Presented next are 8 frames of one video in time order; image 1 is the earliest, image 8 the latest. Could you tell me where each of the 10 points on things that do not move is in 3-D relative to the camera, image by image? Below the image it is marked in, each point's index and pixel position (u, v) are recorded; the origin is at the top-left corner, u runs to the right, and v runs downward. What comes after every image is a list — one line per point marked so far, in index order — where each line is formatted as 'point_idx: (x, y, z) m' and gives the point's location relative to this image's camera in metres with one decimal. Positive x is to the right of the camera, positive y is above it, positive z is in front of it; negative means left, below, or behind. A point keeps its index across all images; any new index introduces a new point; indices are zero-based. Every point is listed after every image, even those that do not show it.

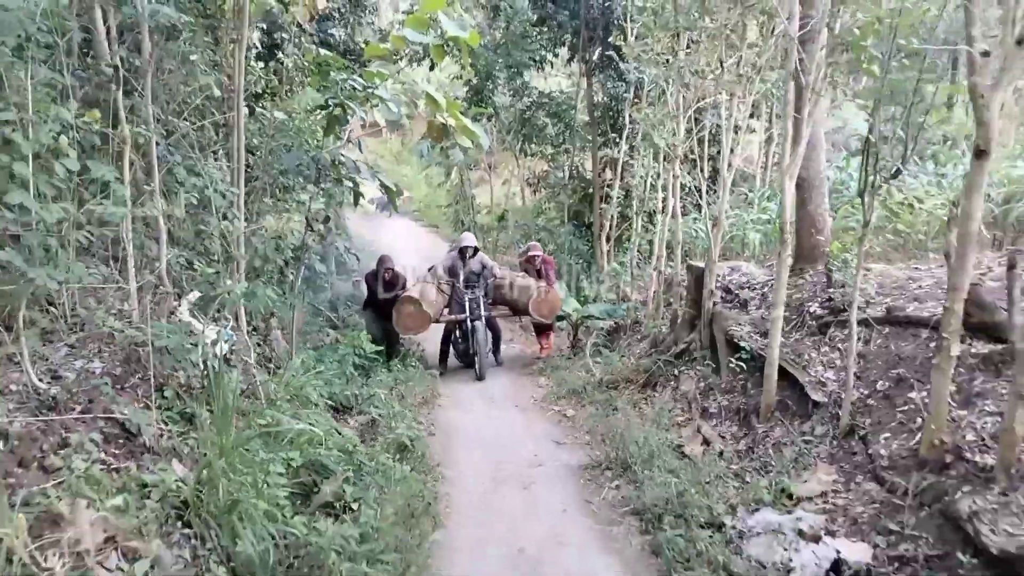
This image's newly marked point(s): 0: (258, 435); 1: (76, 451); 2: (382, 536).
0: (-1.0, -0.6, +3.4) m
1: (-1.4, -0.5, +2.7) m
2: (-0.4, -0.8, +2.9) m
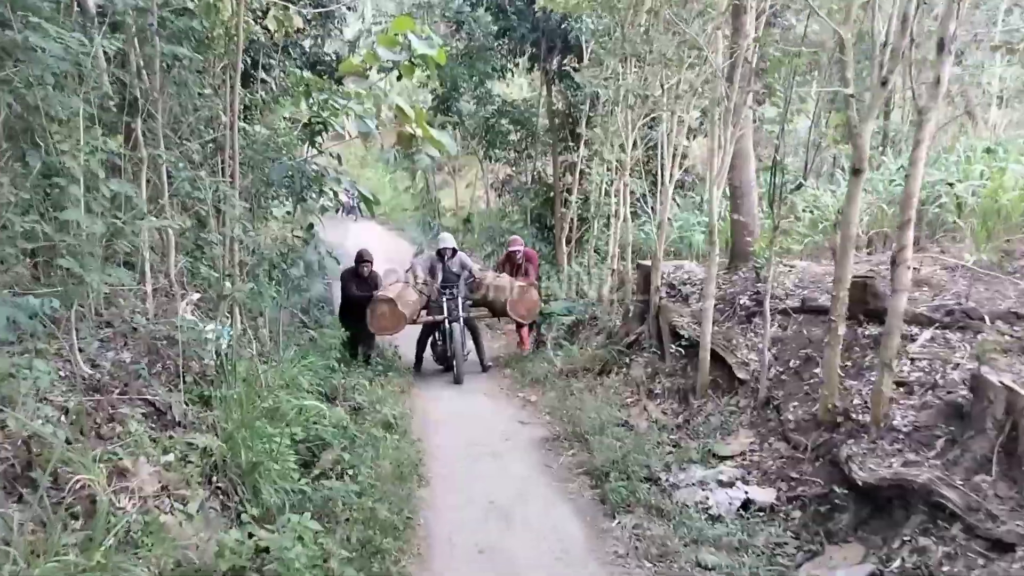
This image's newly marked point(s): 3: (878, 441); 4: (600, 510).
0: (-1.1, -0.6, +4.0) m
1: (-1.5, -0.5, +3.2) m
2: (-0.5, -0.8, +3.5) m
3: (+1.4, -0.6, +3.2) m
4: (+0.4, -0.9, +3.6) m
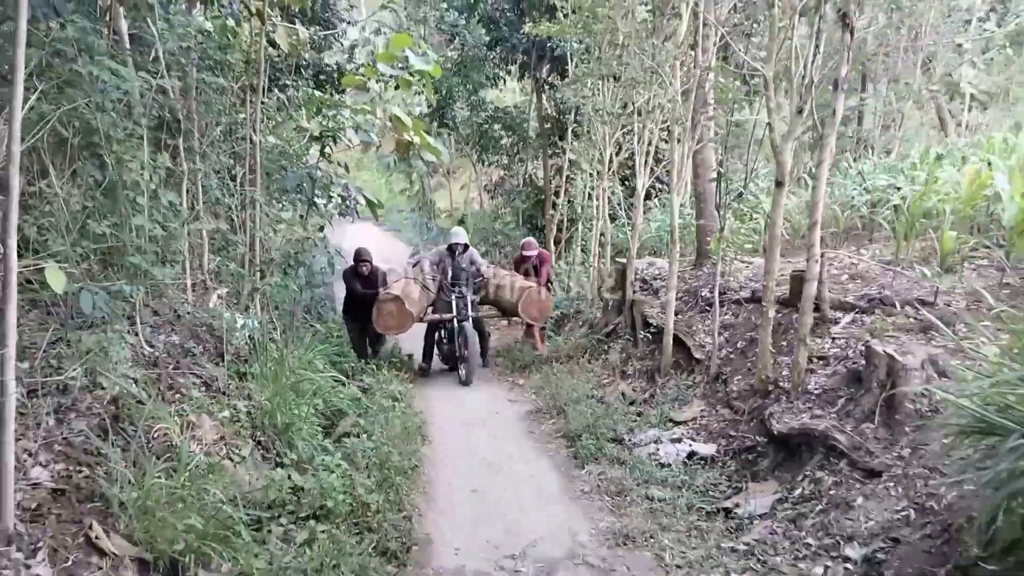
0: (-1.2, -0.5, +4.7) m
1: (-1.5, -0.5, +4.0) m
2: (-0.6, -0.8, +4.3) m
3: (+1.3, -0.5, +4.0) m
4: (+0.3, -0.9, +4.3) m
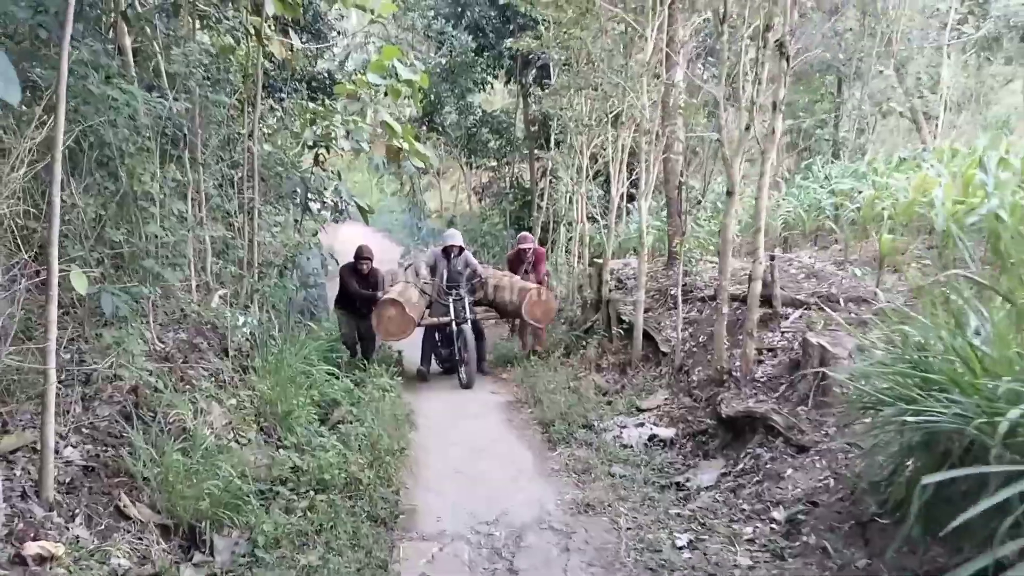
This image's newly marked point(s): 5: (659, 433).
0: (-1.3, -0.5, +5.1) m
1: (-1.6, -0.5, +4.4) m
2: (-0.7, -0.8, +4.7) m
3: (+1.2, -0.5, +4.4) m
4: (+0.2, -0.9, +4.8) m
5: (+0.8, -0.8, +4.7) m
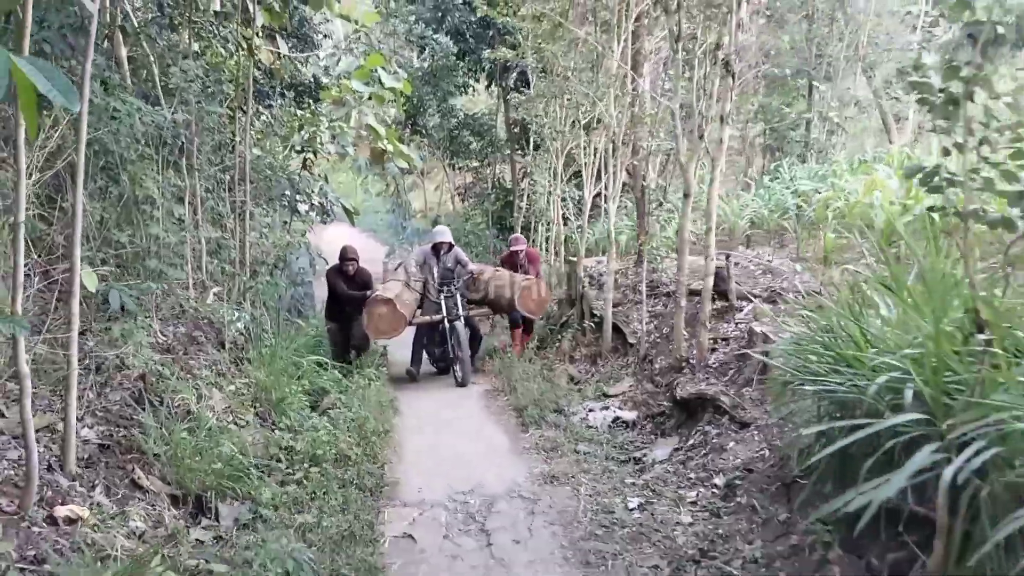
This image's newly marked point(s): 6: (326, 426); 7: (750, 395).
0: (-1.5, -0.5, +5.5) m
1: (-1.8, -0.5, +4.8) m
2: (-0.9, -0.7, +5.1) m
3: (+1.1, -0.5, +4.9) m
4: (0.0, -0.8, +5.2) m
5: (+0.7, -0.7, +5.1) m
6: (-1.0, -0.8, +4.8) m
7: (+1.2, -0.5, +4.3) m
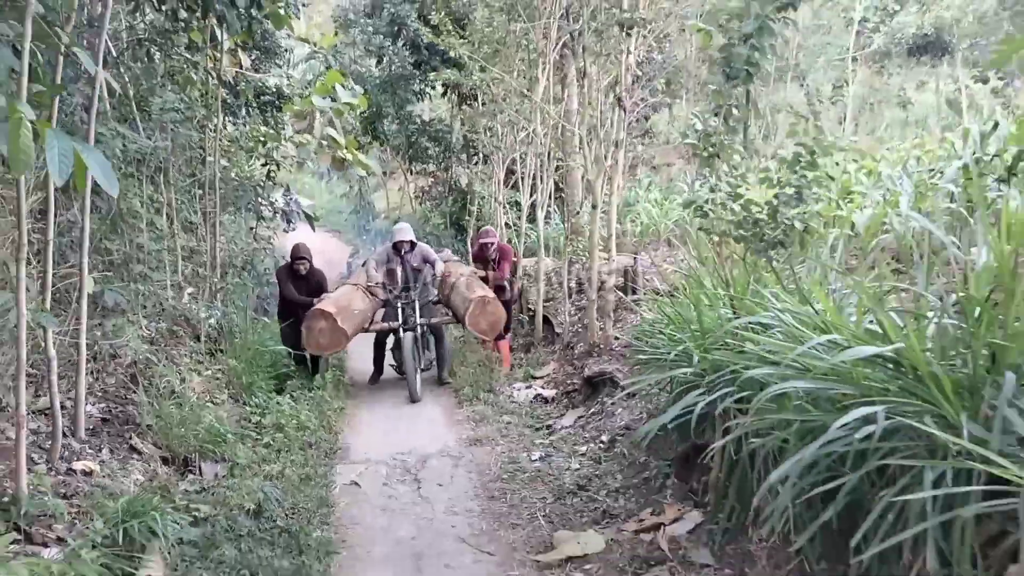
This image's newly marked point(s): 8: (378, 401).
0: (-1.9, -0.5, +6.4) m
1: (-2.2, -0.5, +5.7) m
2: (-1.3, -0.7, +6.0) m
3: (+0.6, -0.5, +5.8) m
4: (-0.4, -0.8, +6.1) m
5: (+0.2, -0.7, +6.0) m
6: (-1.4, -0.8, +5.6) m
7: (+0.8, -0.5, +5.2) m
8: (-1.0, -0.8, +6.5) m
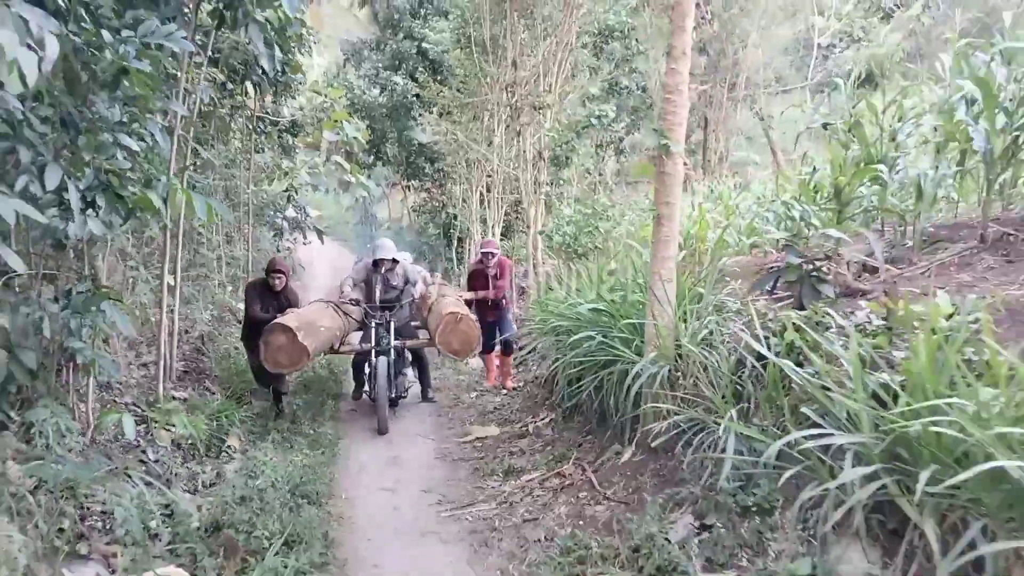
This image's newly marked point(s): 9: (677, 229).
0: (-2.3, -0.5, +8.7) m
1: (-2.6, -0.4, +8.0) m
2: (-1.7, -0.7, +8.3) m
3: (+0.2, -0.4, +8.1) m
4: (-0.8, -0.8, +8.4) m
5: (-0.2, -0.7, +8.3) m
6: (-1.9, -0.7, +7.9) m
7: (+0.3, -0.5, +7.5) m
8: (-1.4, -0.8, +8.8) m
9: (+0.8, +0.3, +4.0) m
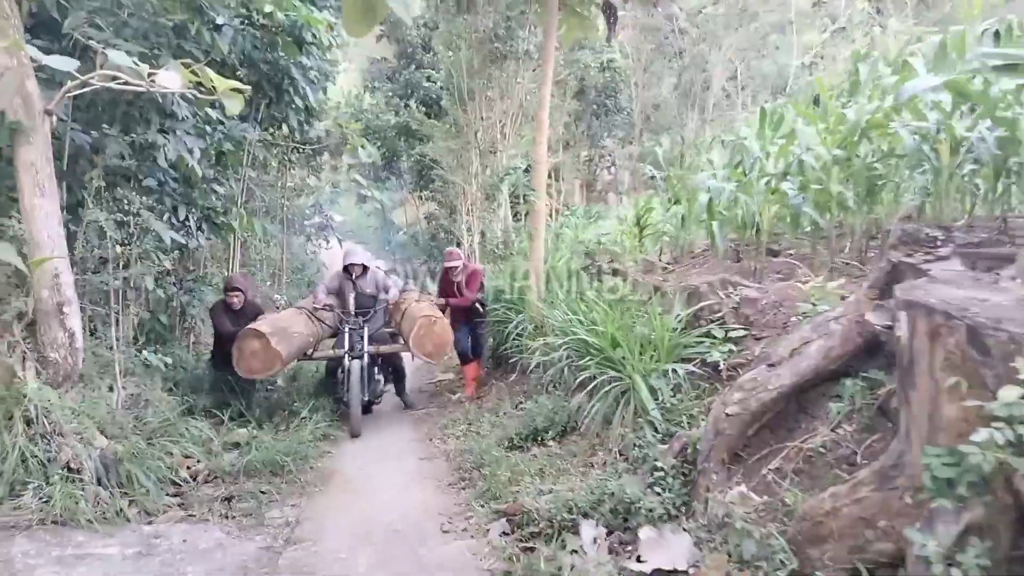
0: (-2.7, -0.4, +11.5) m
1: (-3.0, -0.4, +10.8) m
2: (-2.1, -0.6, +11.1) m
3: (-0.2, -0.4, +10.9) m
4: (-1.2, -0.7, +11.2) m
5: (-0.6, -0.6, +11.1) m
6: (-2.3, -0.6, +10.8) m
7: (-0.1, -0.4, +10.3) m
8: (-1.8, -0.7, +11.6) m
9: (+0.2, +0.3, +6.7) m
